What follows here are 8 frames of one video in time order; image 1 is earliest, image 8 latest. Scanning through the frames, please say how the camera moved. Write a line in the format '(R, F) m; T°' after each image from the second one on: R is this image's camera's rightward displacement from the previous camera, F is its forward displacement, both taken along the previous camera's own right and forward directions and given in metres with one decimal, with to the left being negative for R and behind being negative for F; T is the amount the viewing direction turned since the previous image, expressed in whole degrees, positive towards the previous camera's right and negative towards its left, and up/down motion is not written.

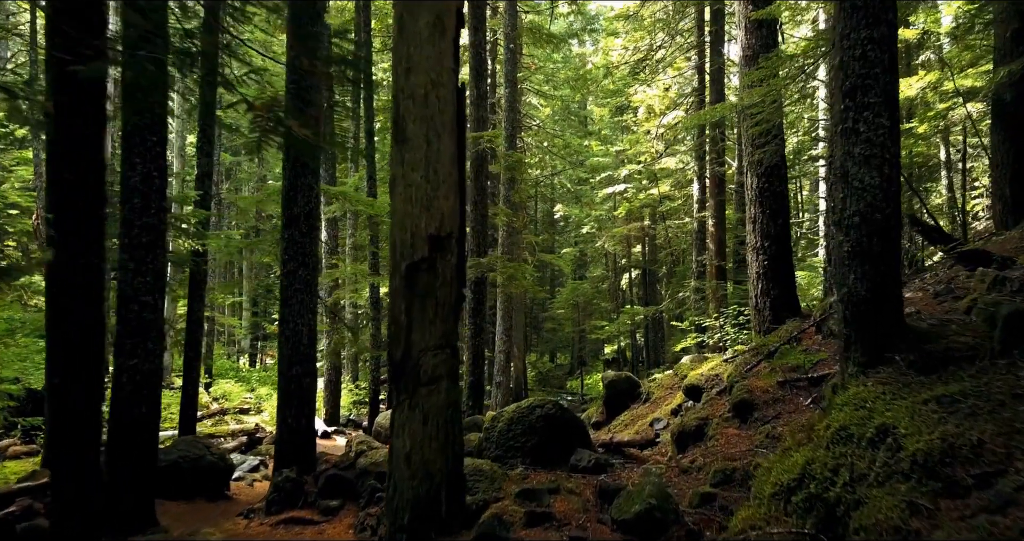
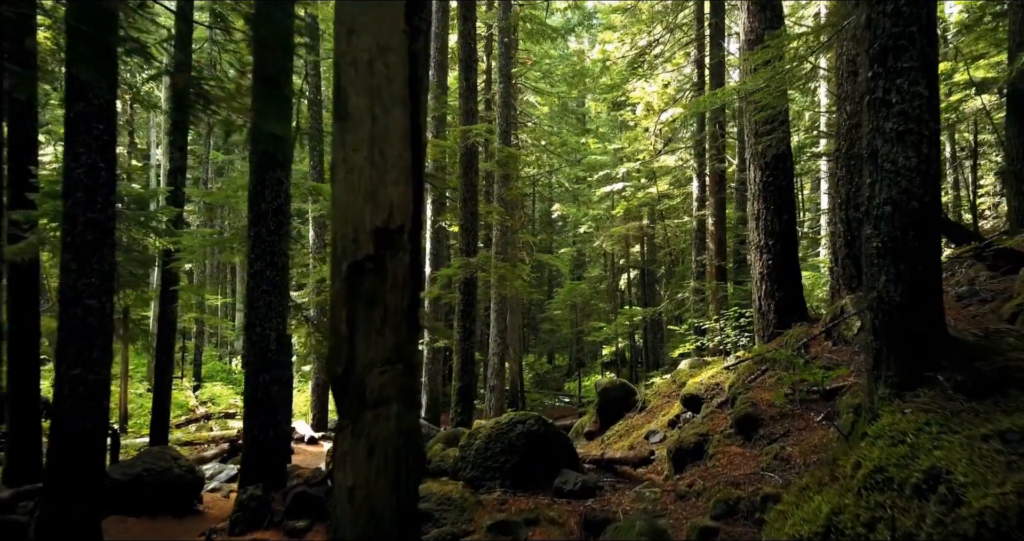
(+0.2, +0.5) m; 0°
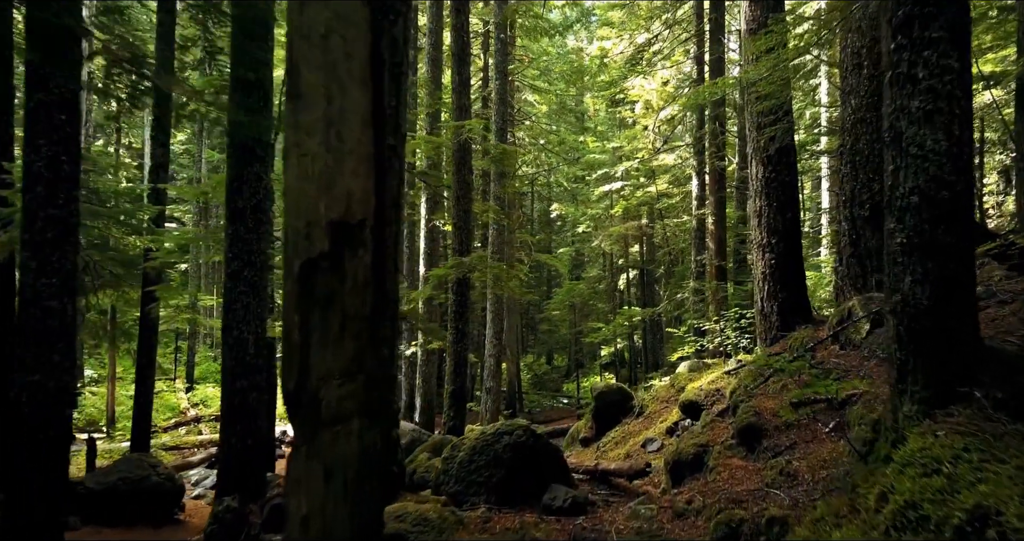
(+0.1, +0.3) m; 0°
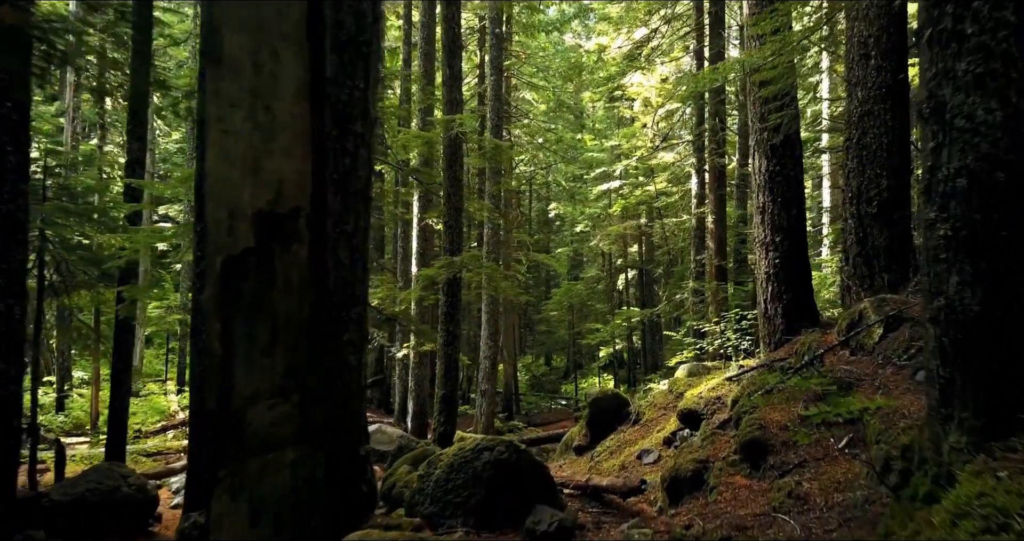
(+0.1, +0.4) m; 0°
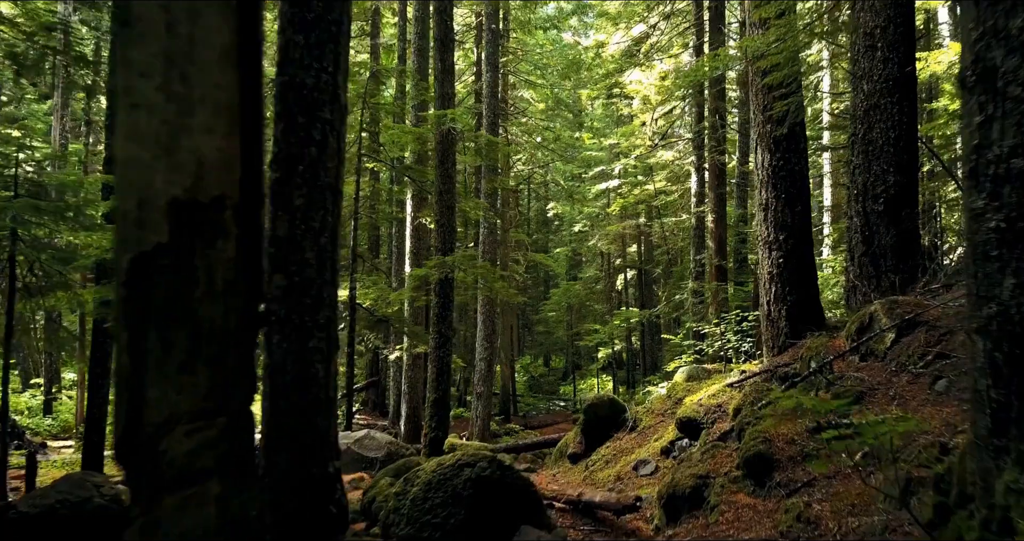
(+0.1, +0.3) m; 0°
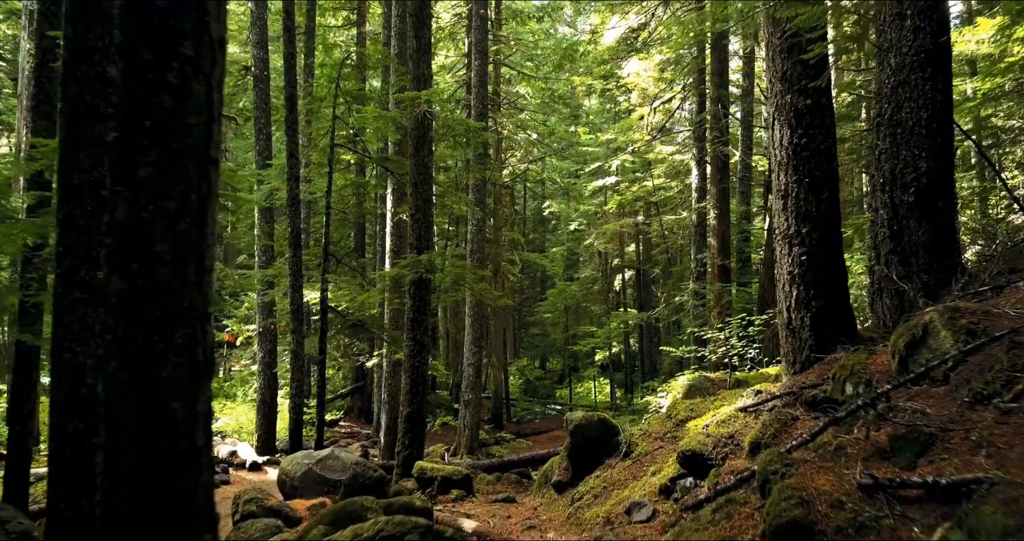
(+0.3, +1.0) m; 0°
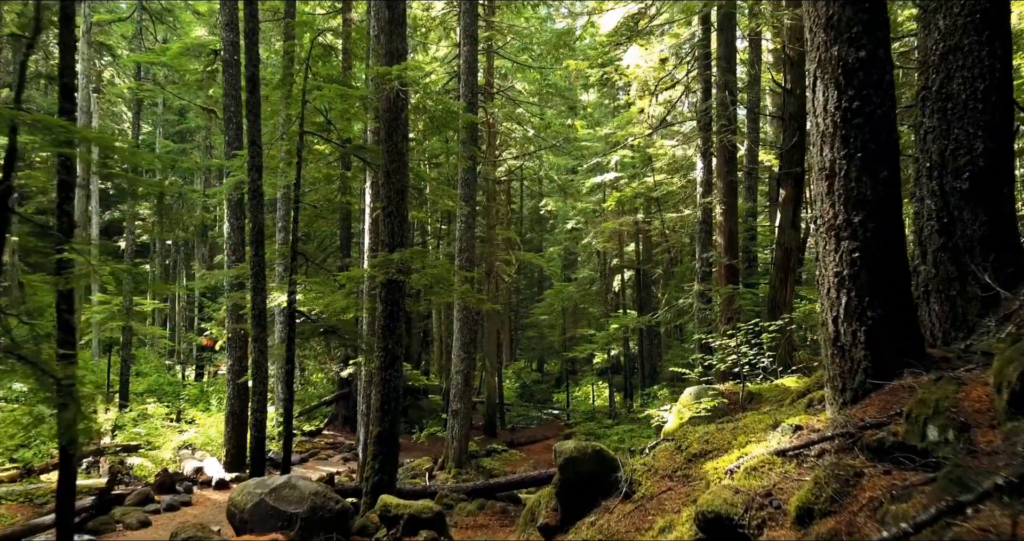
(+0.2, +1.1) m; 0°
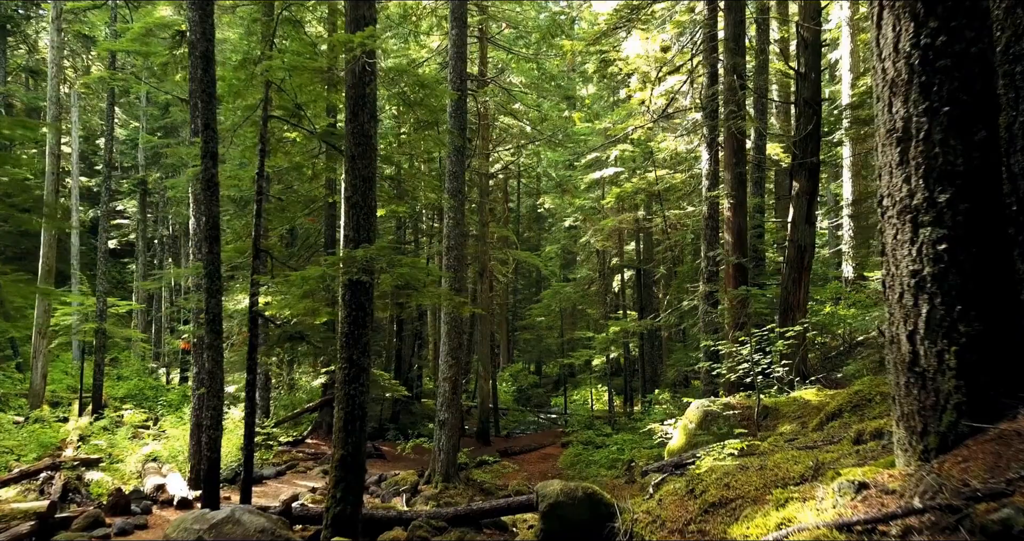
(+0.2, +1.0) m; 0°
